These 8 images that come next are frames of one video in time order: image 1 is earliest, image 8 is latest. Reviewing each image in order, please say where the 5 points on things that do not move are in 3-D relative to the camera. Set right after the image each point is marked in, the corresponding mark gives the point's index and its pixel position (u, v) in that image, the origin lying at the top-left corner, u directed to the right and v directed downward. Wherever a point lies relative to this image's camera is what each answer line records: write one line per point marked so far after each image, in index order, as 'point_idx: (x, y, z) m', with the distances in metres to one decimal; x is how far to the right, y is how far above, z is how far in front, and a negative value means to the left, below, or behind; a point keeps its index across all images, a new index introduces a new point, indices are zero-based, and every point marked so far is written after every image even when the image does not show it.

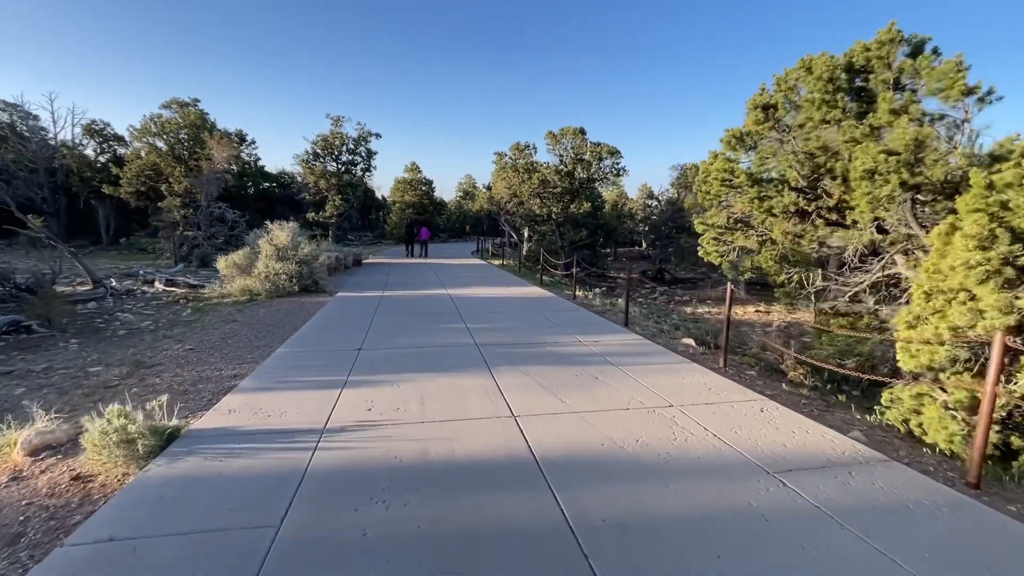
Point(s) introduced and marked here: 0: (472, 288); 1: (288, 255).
0: (-1.2, +0.1, +14.0) m
1: (-6.2, +0.9, +13.1) m
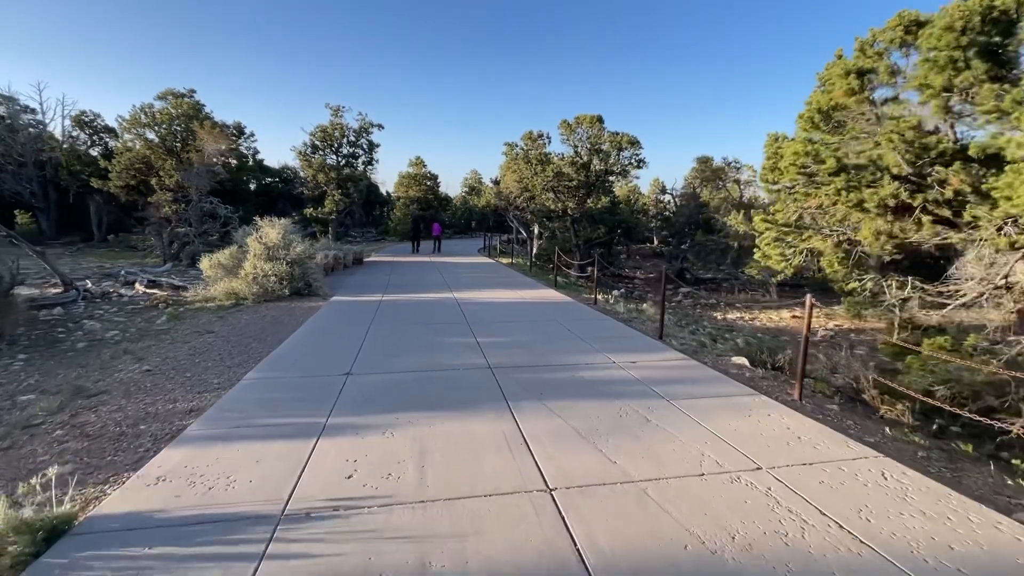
0: (-0.9, 0.0, +12.7) m
1: (-5.9, +0.9, +11.9) m
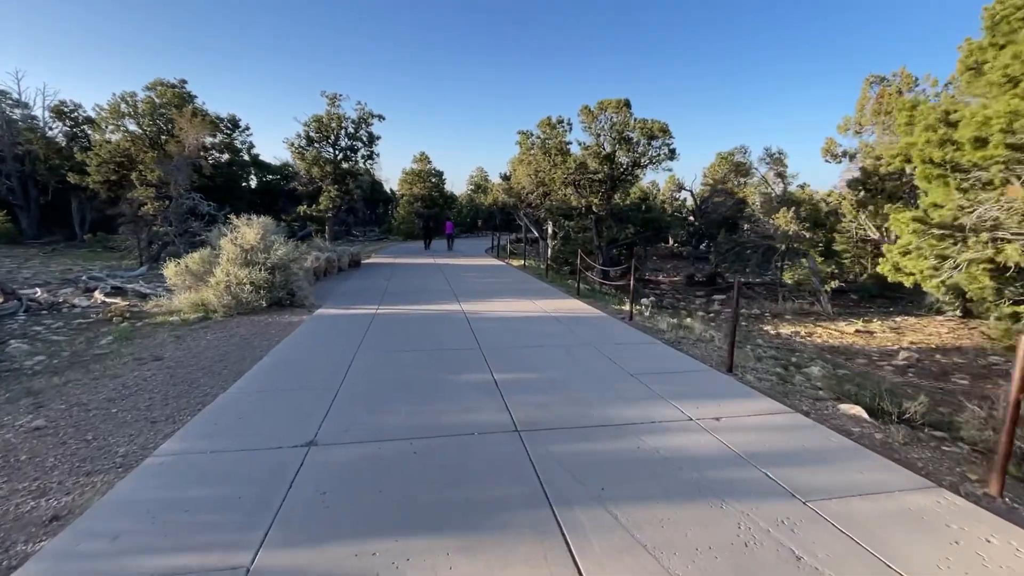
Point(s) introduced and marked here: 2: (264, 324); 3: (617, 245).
0: (-0.5, -0.2, +10.9) m
1: (-5.5, +0.6, +10.2) m
2: (-4.6, -0.7, +8.7) m
3: (+3.2, +1.3, +14.4) m
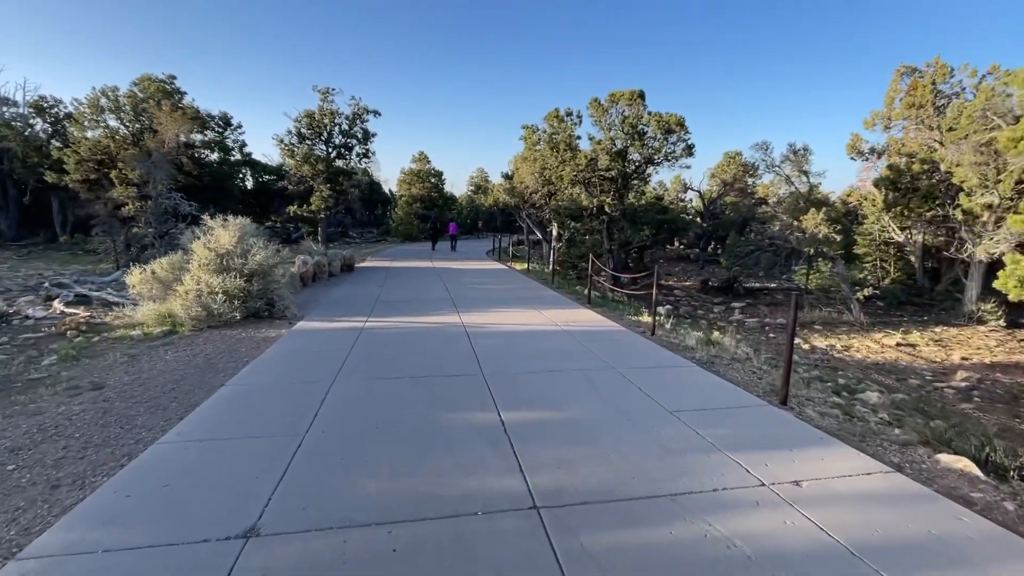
0: (-0.4, -0.4, +9.9) m
1: (-5.4, +0.5, +9.1) m
2: (-4.5, -0.8, +7.7) m
3: (+3.3, +1.1, +13.4) m
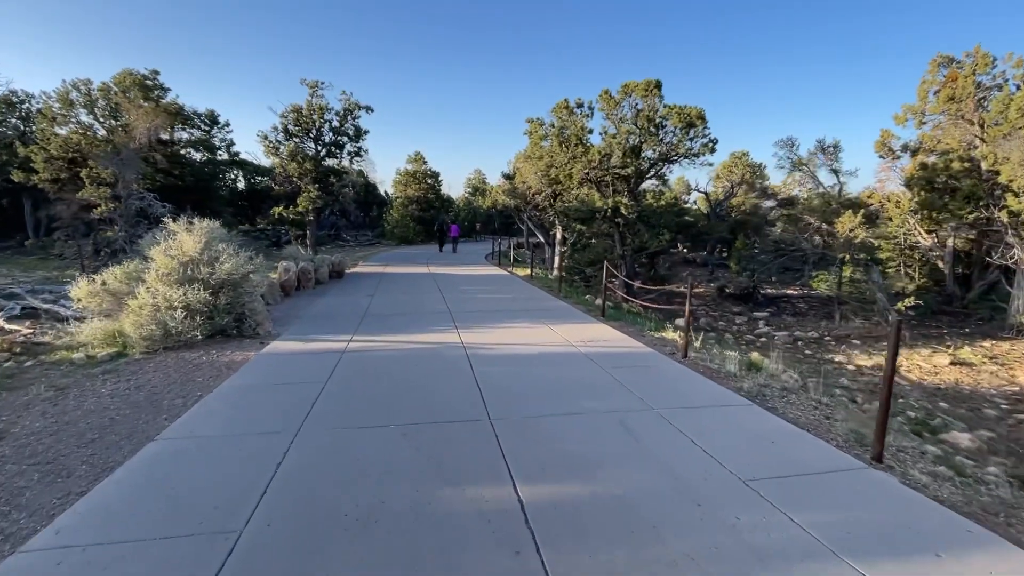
0: (-0.3, -0.6, +8.7) m
1: (-5.3, +0.2, +7.9) m
2: (-4.3, -1.1, +6.4) m
3: (+3.4, +0.9, +12.2) m
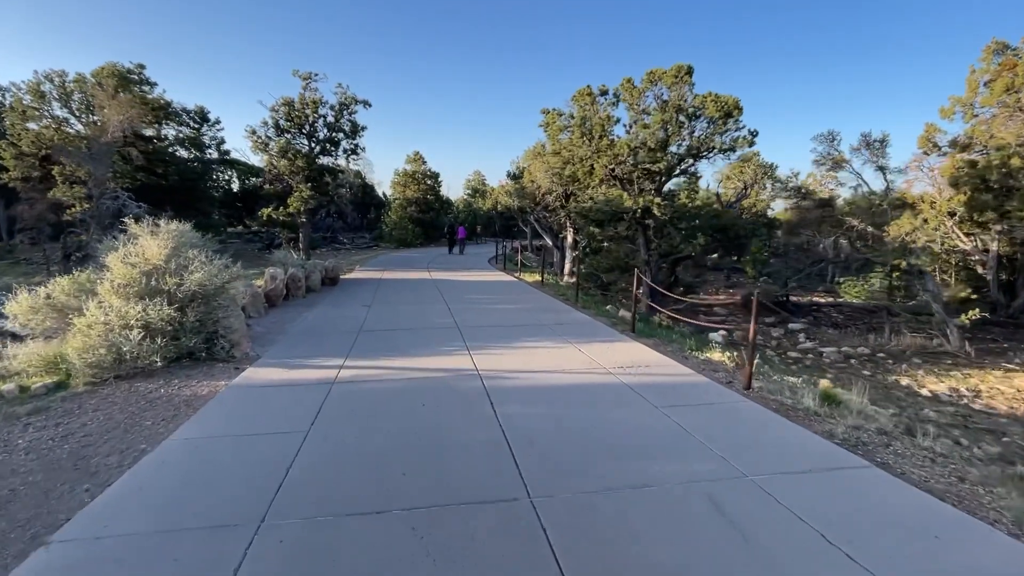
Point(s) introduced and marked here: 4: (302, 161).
0: (0.0, -0.8, +7.5) m
1: (-4.9, 0.0, +6.7) m
2: (-4.0, -1.3, +5.2) m
3: (+3.7, +0.7, +11.0) m
4: (-7.3, +4.4, +16.5) m
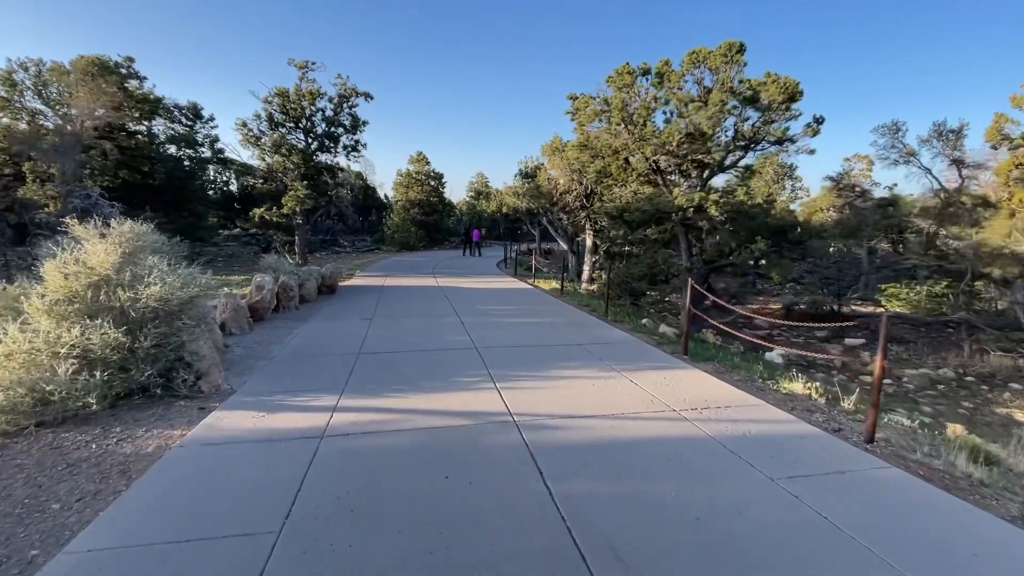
0: (+0.5, -1.0, +6.1) m
1: (-4.5, -0.1, +5.3) m
2: (-3.6, -1.4, +3.8) m
3: (+4.2, +0.4, +9.6) m
4: (-6.9, +4.2, +15.1) m
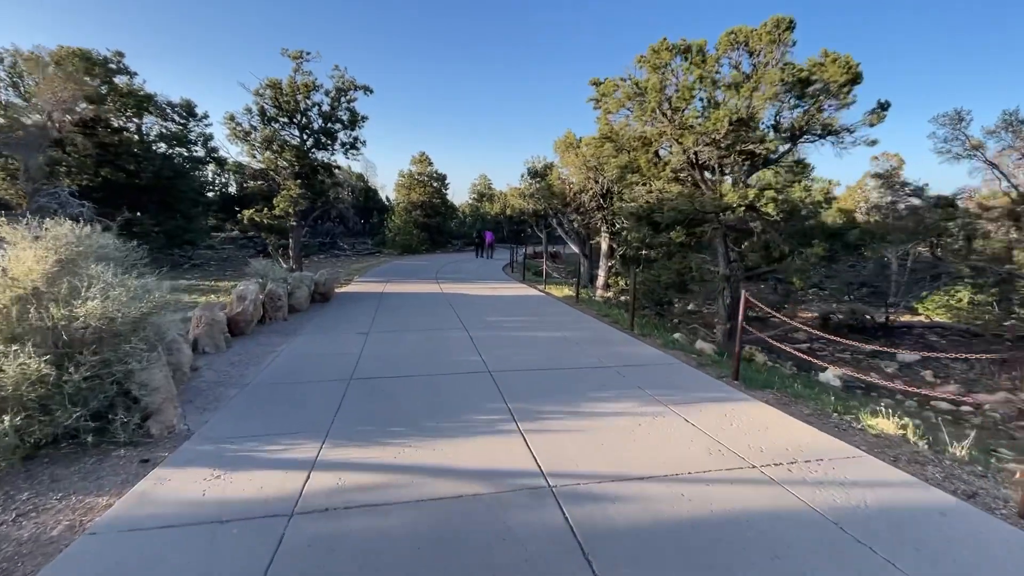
0: (+0.7, -1.2, +5.0) m
1: (-4.3, -0.3, +4.2) m
2: (-3.4, -1.6, +2.7) m
3: (+4.4, +0.2, +8.5) m
4: (-6.6, +4.0, +14.1) m
